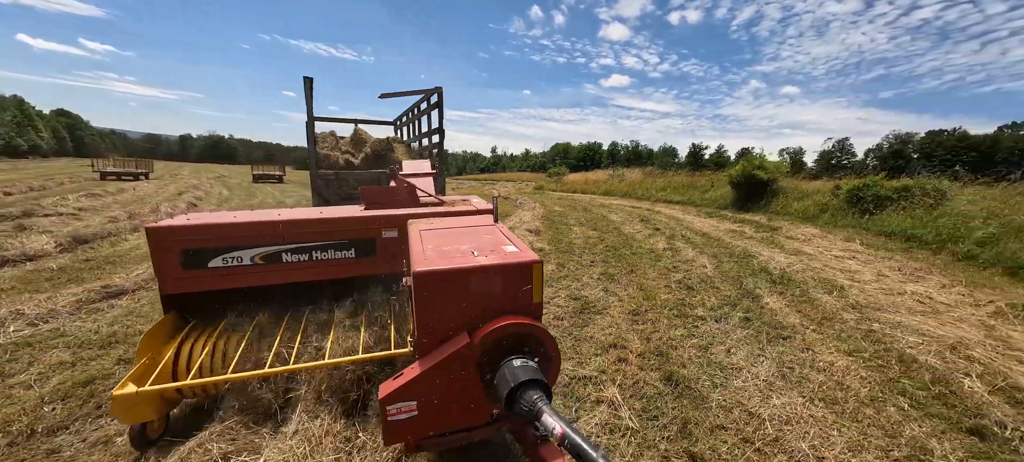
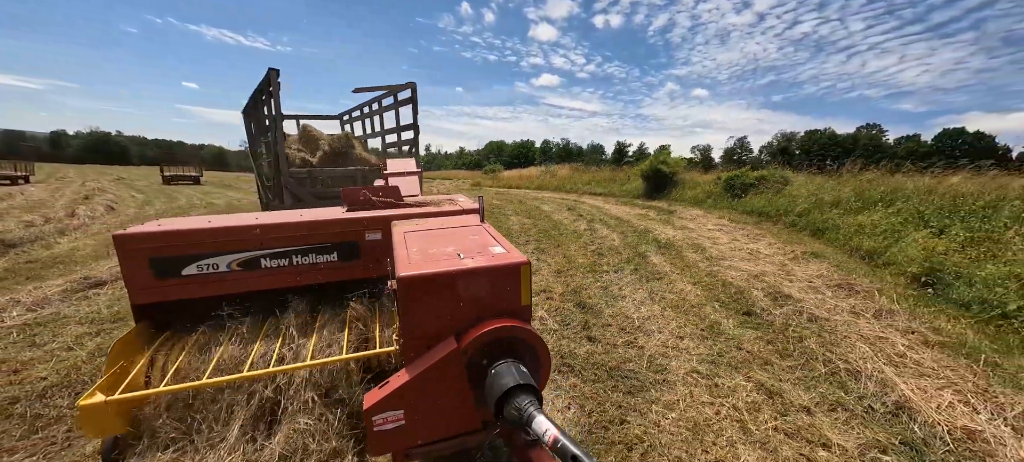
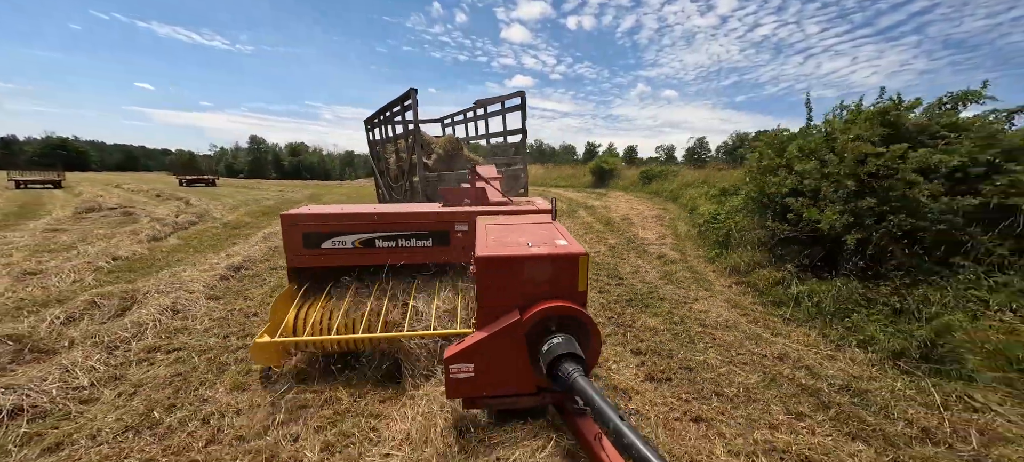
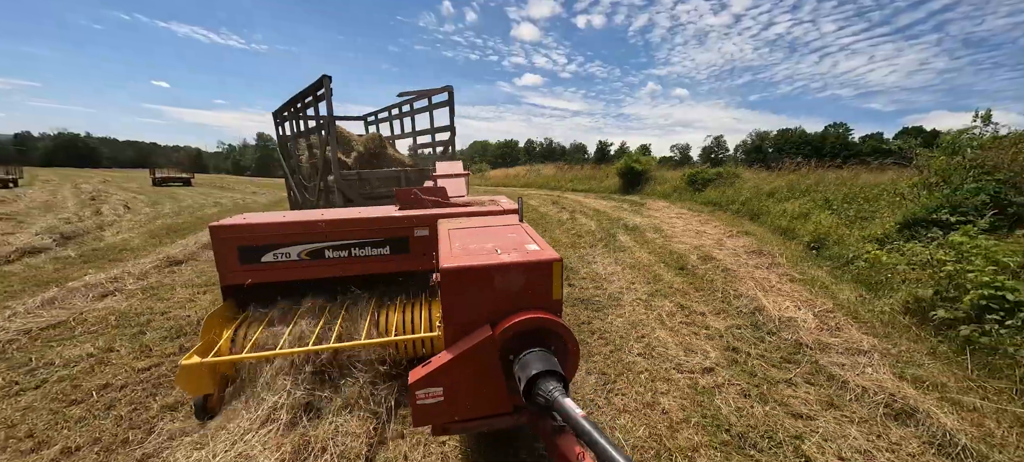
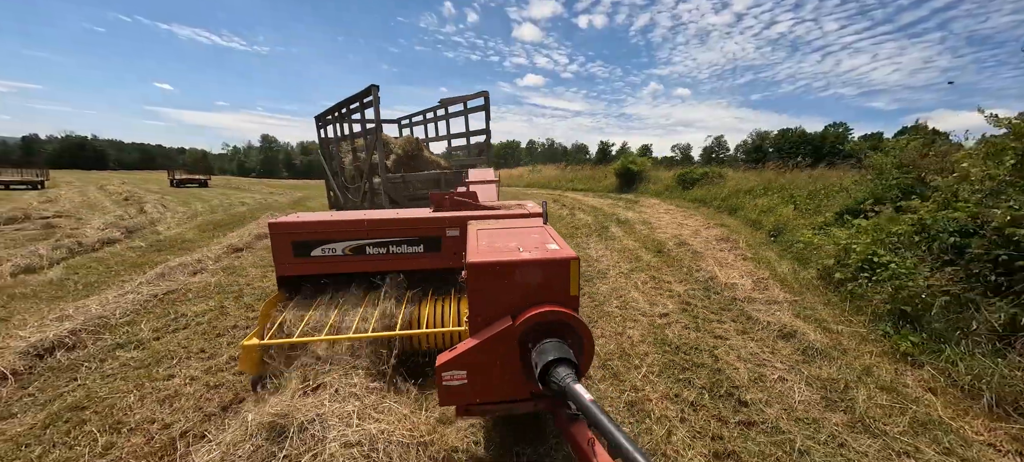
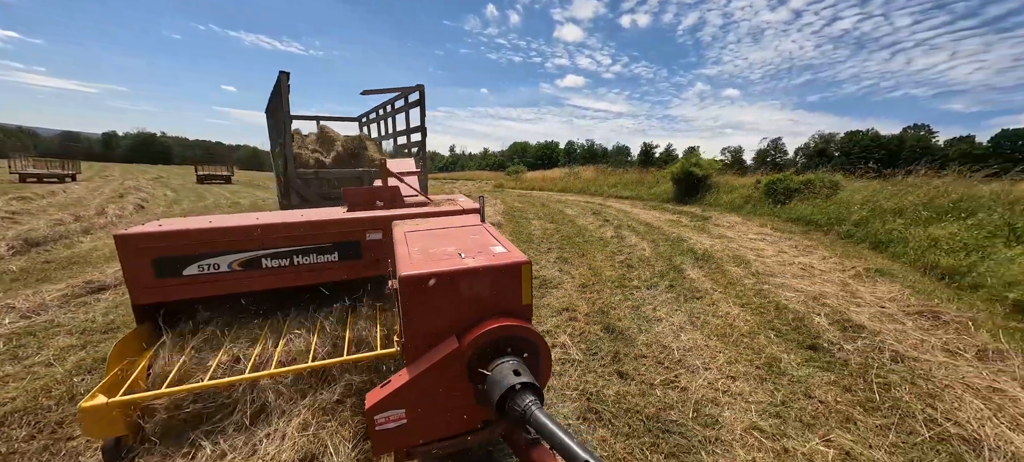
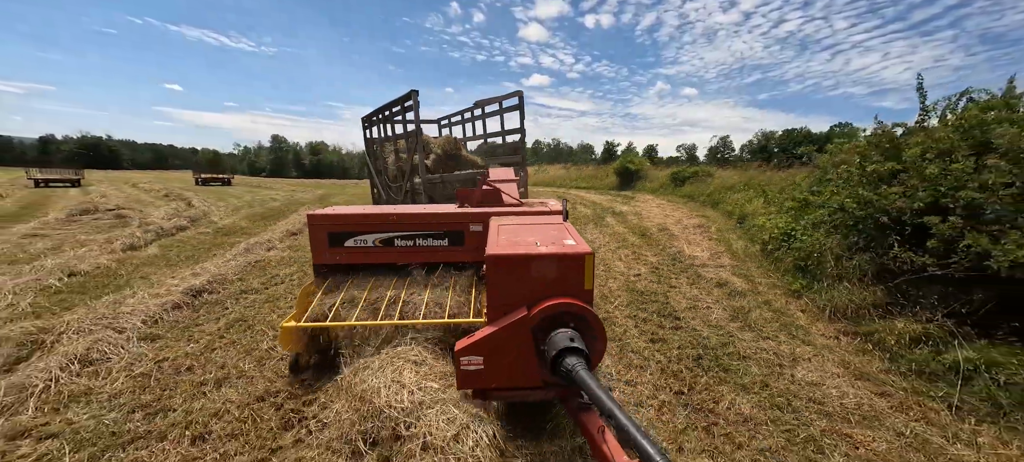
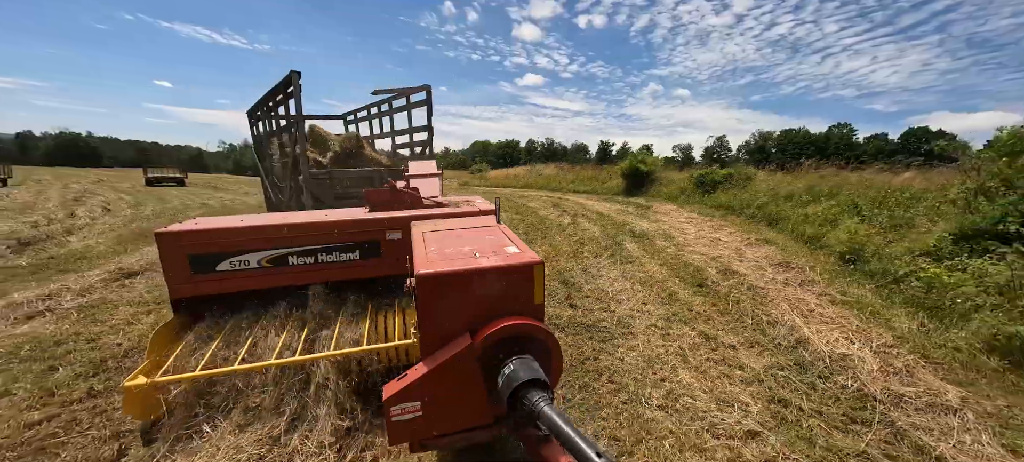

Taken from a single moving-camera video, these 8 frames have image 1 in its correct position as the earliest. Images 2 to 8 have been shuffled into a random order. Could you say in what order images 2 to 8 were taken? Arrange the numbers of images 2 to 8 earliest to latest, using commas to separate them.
6, 2, 8, 4, 5, 7, 3
